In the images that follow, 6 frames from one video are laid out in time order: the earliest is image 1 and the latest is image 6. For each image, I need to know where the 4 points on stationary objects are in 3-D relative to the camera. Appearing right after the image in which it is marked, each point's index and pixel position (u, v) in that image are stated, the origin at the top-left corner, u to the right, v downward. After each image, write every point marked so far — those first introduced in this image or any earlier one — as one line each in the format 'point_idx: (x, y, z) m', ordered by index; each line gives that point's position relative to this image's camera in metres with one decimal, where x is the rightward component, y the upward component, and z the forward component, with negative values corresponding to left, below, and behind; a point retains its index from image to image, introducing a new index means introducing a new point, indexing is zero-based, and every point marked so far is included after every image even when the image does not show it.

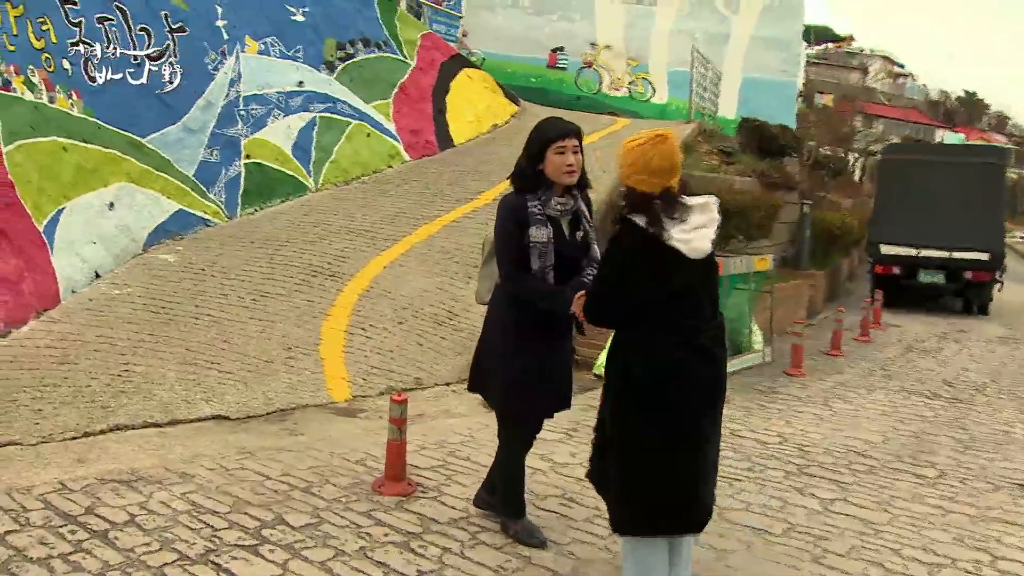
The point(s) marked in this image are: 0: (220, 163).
0: (-2.8, +1.2, +9.5) m
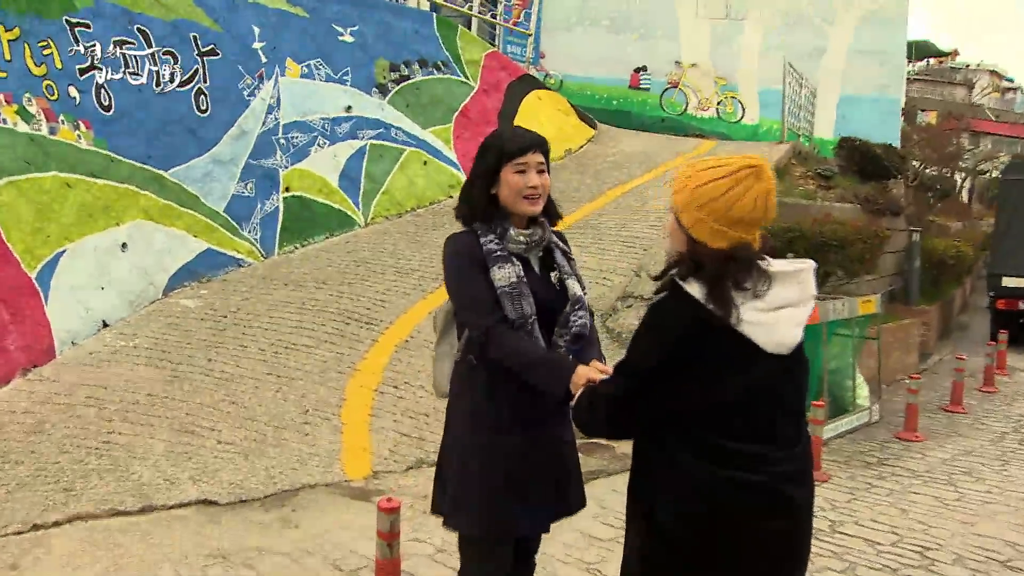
0: (-2.3, +0.8, +8.7) m
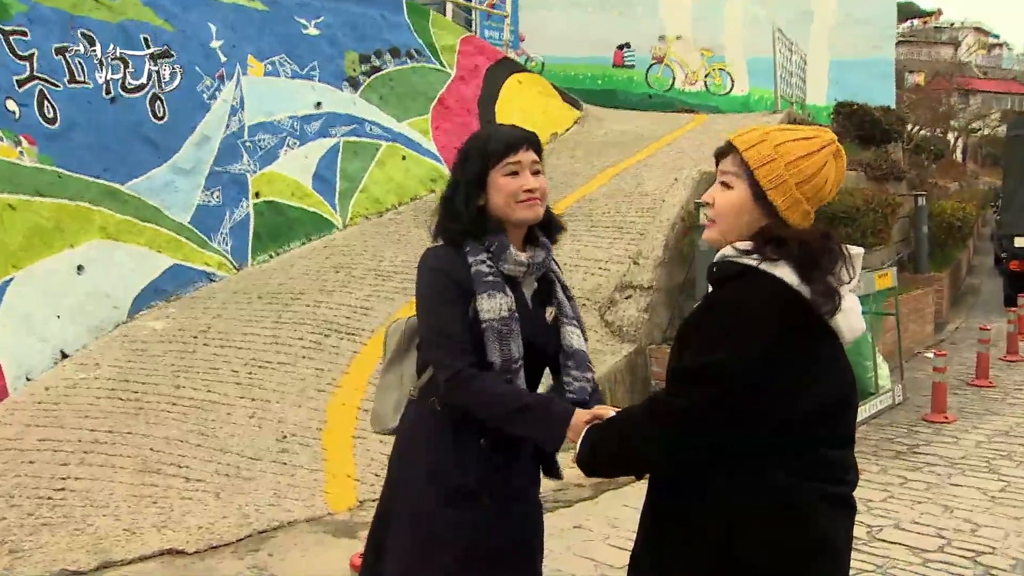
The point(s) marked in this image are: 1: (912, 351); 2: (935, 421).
0: (-2.4, +0.7, +8.1) m
1: (+3.5, -0.5, +8.5) m
2: (+2.8, -0.9, +6.5) m
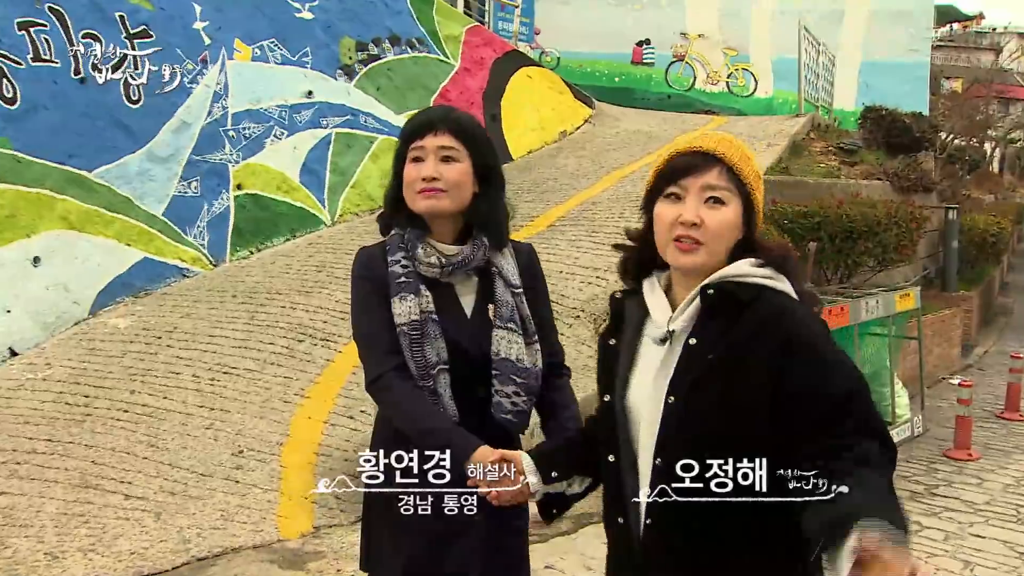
0: (-2.4, +0.7, +7.7) m
1: (+3.4, -0.7, +7.9) m
2: (+2.7, -1.0, +5.9) m
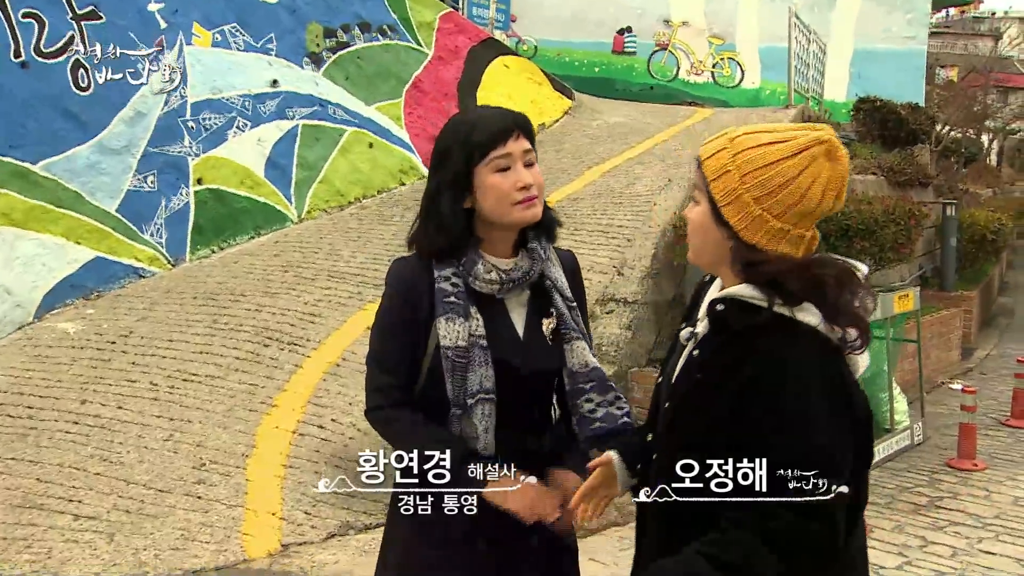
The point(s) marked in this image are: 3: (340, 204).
0: (-2.6, +0.7, +7.2) m
1: (+3.2, -0.7, +7.6) m
2: (+2.6, -1.0, +5.6) m
3: (-1.5, +0.8, +8.9) m
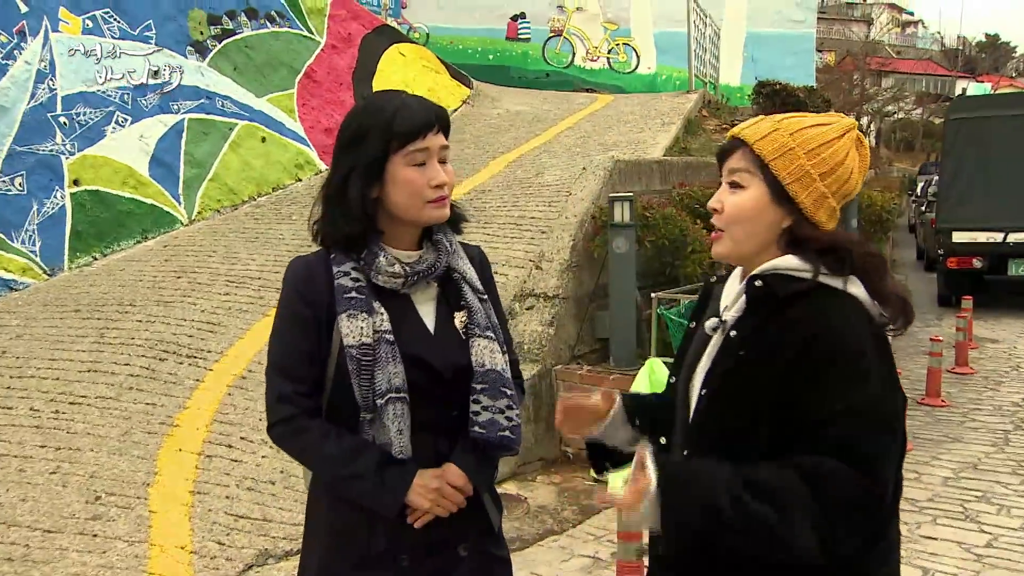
0: (-3.2, +0.6, +6.6) m
1: (+2.6, -0.6, +7.6) m
2: (+2.2, -0.9, +5.6) m
3: (-2.4, +0.7, +8.4) m
